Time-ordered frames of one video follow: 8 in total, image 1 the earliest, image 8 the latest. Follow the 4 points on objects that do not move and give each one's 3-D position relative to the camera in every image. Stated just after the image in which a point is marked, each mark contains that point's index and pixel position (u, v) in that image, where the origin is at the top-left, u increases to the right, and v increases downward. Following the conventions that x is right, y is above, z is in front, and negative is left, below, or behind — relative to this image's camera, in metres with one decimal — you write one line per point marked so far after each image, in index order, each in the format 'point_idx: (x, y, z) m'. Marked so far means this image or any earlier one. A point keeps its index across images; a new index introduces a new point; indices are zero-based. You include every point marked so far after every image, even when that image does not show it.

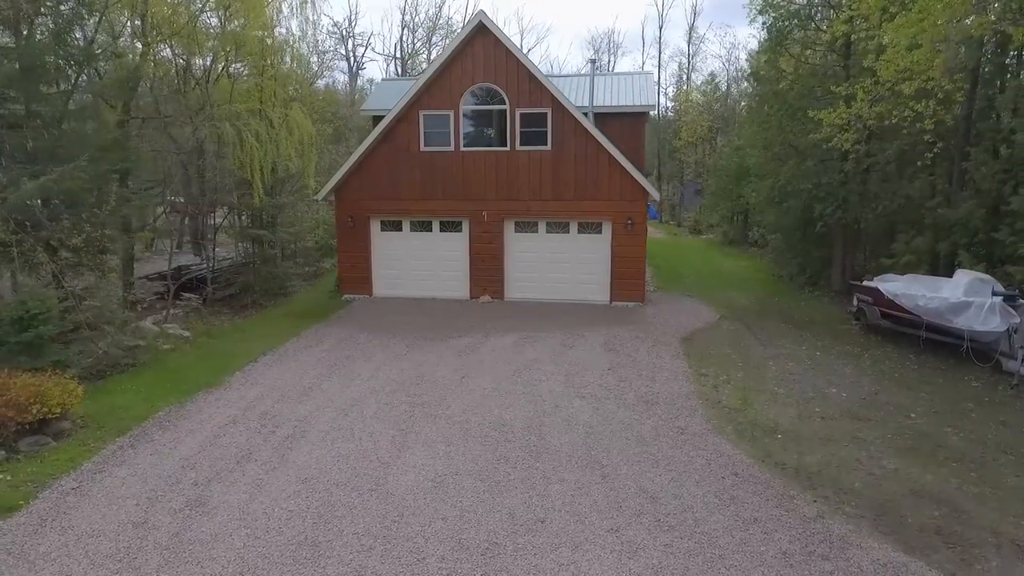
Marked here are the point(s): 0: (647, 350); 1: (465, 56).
0: (+2.8, -1.3, +12.9) m
1: (-1.2, +6.2, +16.7) m
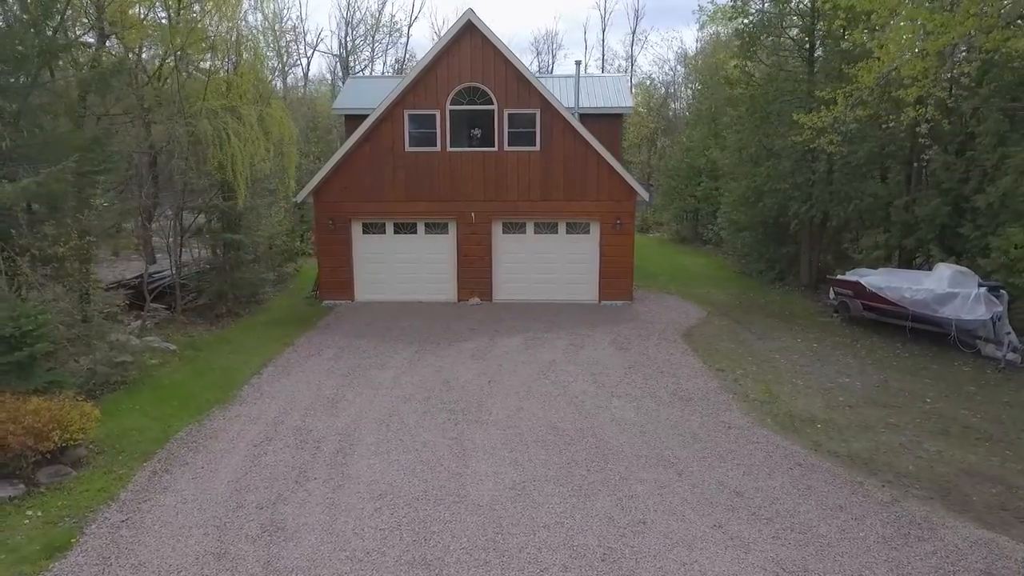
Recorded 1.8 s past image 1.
0: (+3.0, -1.2, +13.1) m
1: (-1.6, +6.1, +16.4) m
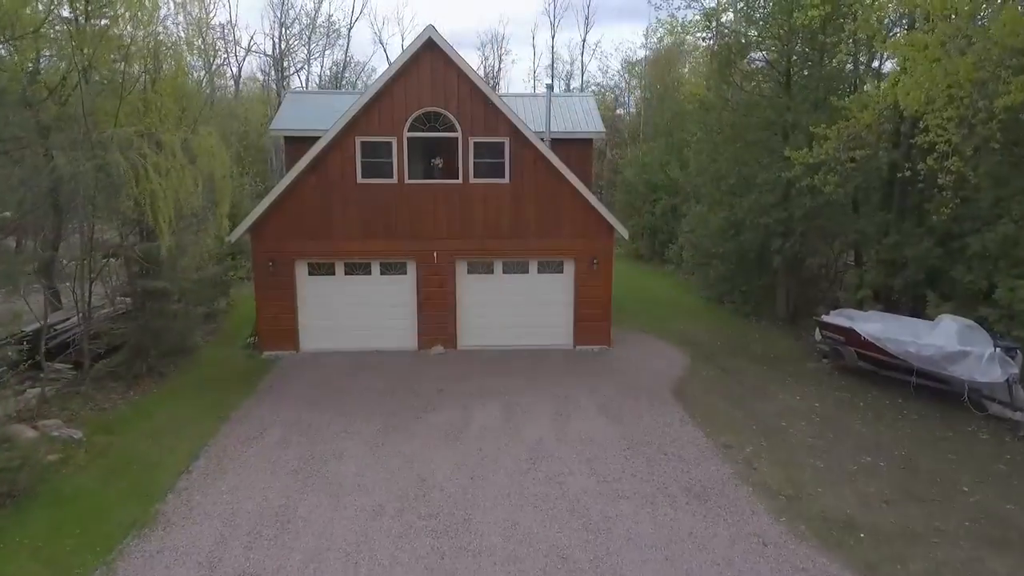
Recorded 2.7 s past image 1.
0: (+2.6, -2.4, +11.7) m
1: (-2.4, +5.0, +14.6) m
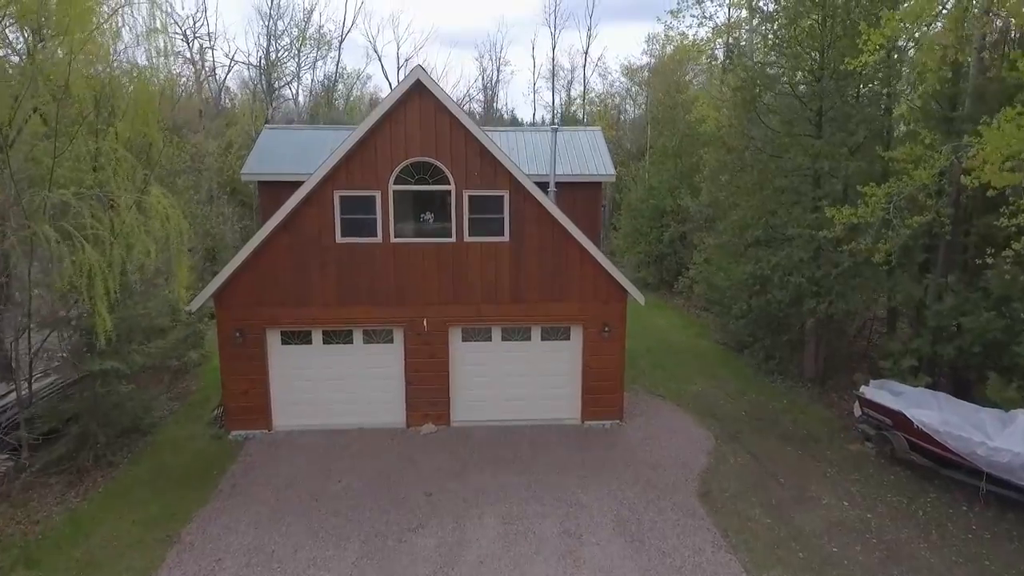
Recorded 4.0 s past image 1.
0: (+2.6, -3.9, +9.9) m
1: (-2.4, +3.4, +12.8) m
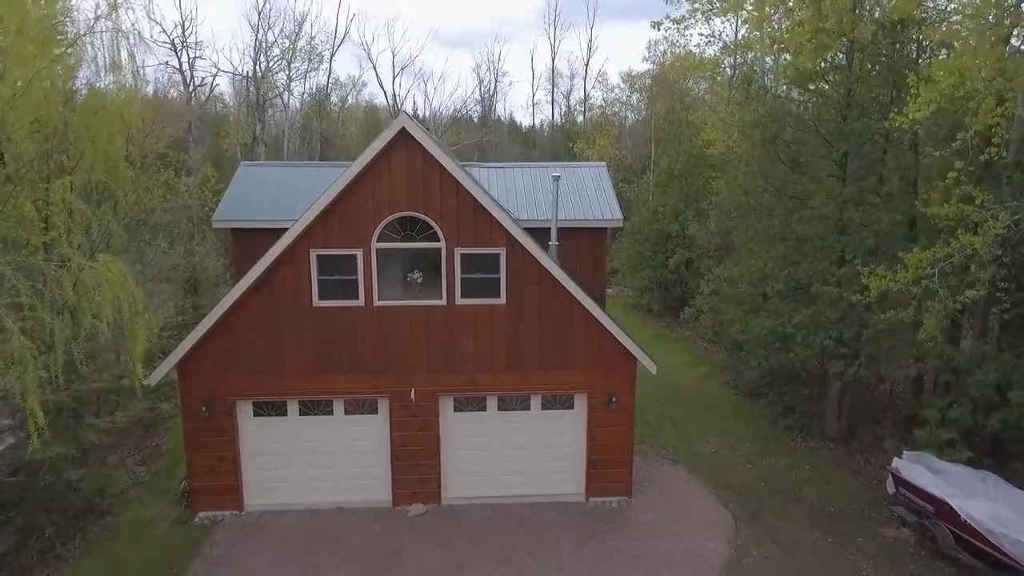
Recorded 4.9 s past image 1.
0: (+2.6, -5.2, +8.6) m
1: (-2.4, +2.1, +11.4) m
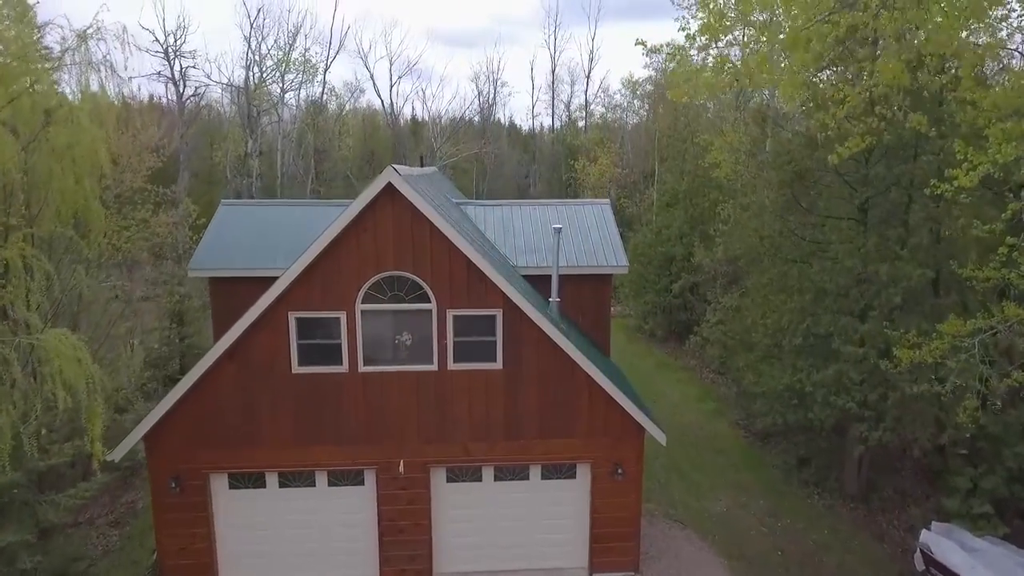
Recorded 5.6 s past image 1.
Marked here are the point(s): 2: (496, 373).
0: (+2.5, -6.3, +7.7) m
1: (-2.5, +1.0, +10.5) m
2: (-0.3, -1.5, +11.1) m
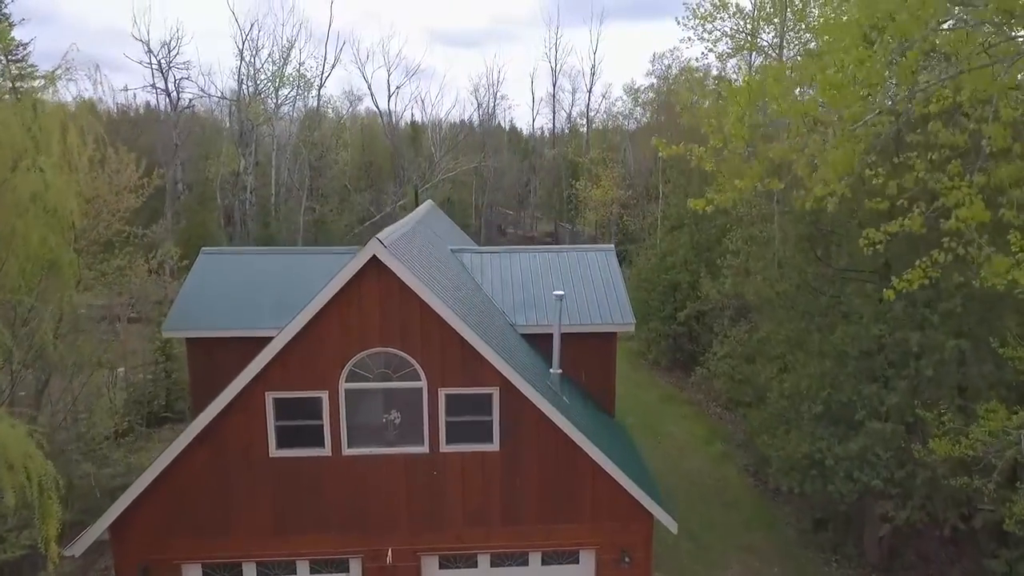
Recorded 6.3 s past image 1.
0: (+2.5, -7.6, +6.8) m
1: (-2.5, -0.2, +9.6) m
2: (-0.3, -2.7, +10.2) m
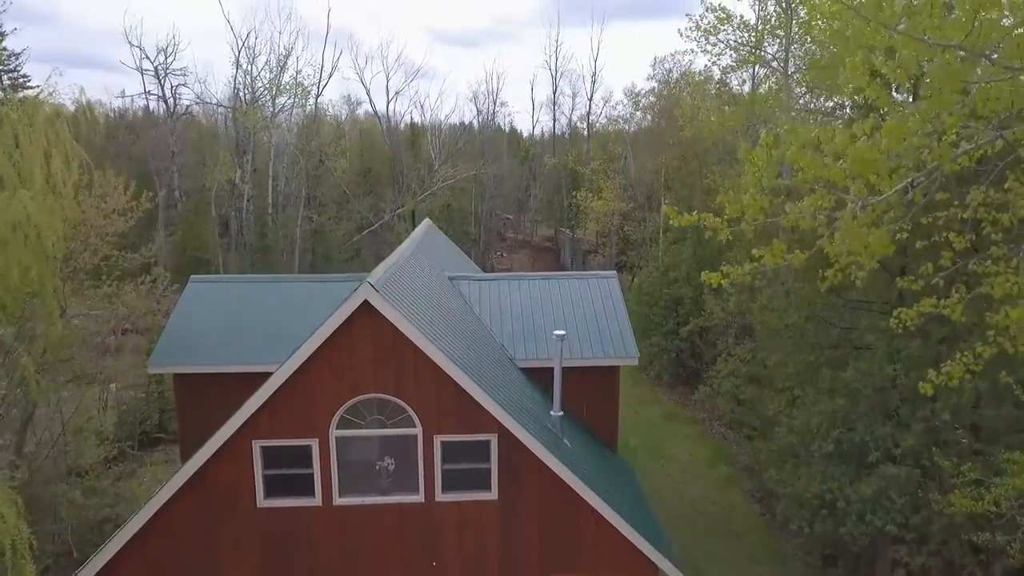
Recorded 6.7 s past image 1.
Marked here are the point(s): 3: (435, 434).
0: (+2.5, -8.2, +6.3) m
1: (-2.6, -0.9, +9.1) m
2: (-0.3, -3.3, +9.7) m
3: (-1.2, -2.2, +9.4) m
